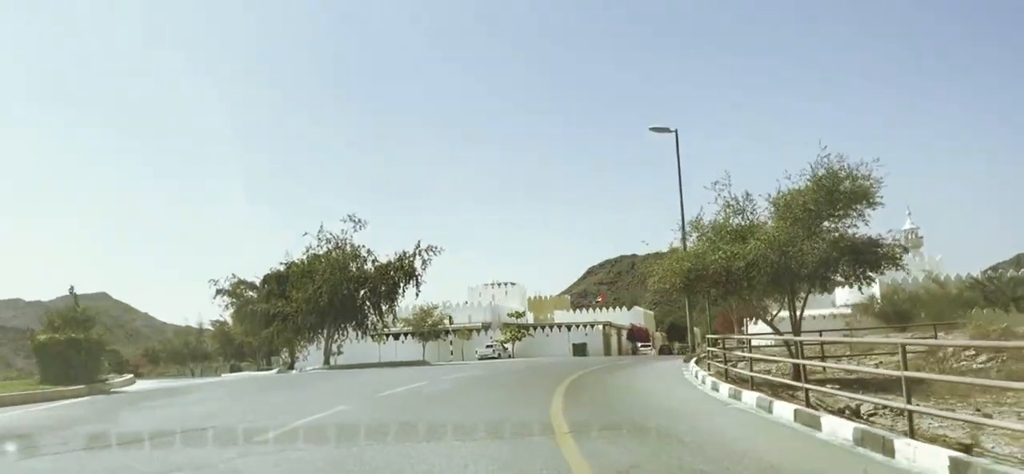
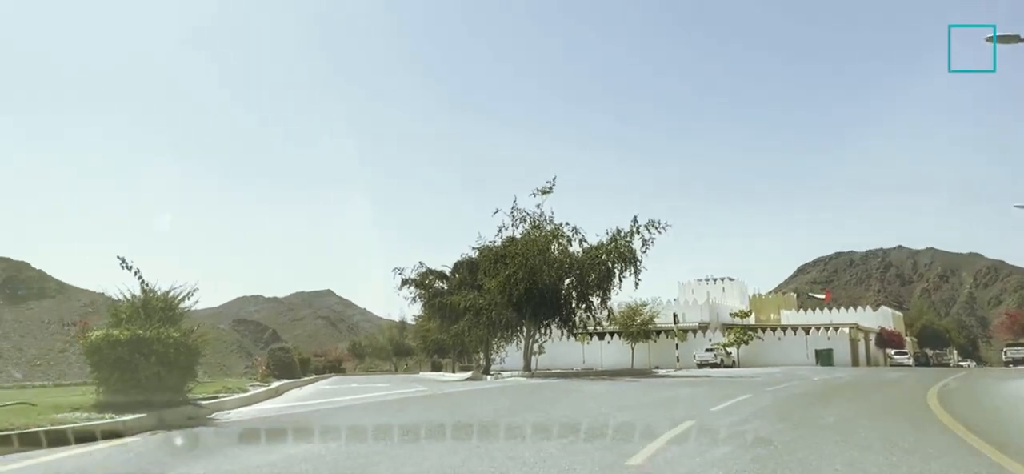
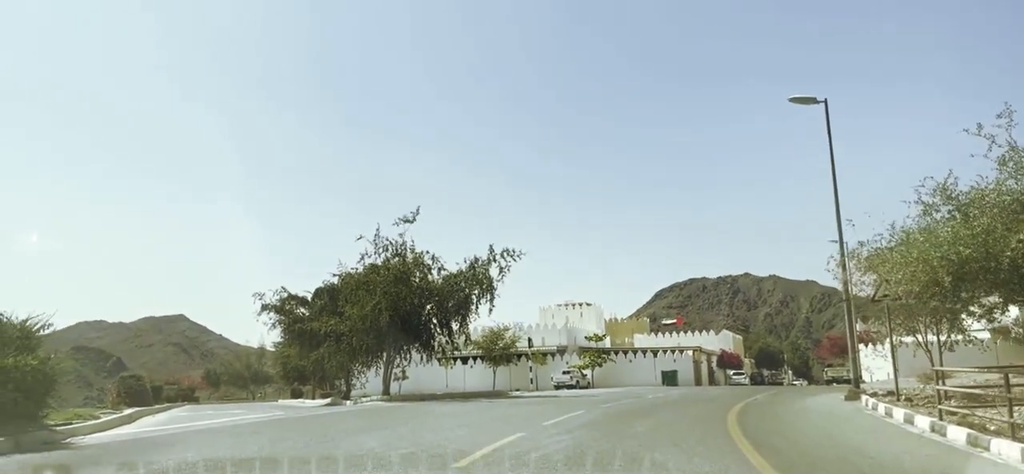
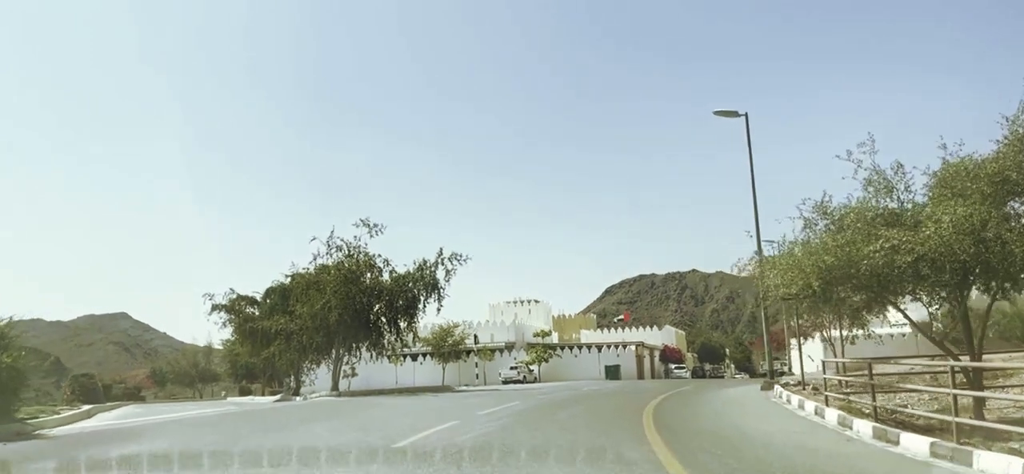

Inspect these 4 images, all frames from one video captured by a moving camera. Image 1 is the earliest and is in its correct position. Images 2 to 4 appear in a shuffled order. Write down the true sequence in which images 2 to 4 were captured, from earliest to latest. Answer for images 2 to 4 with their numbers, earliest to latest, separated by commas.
4, 3, 2
